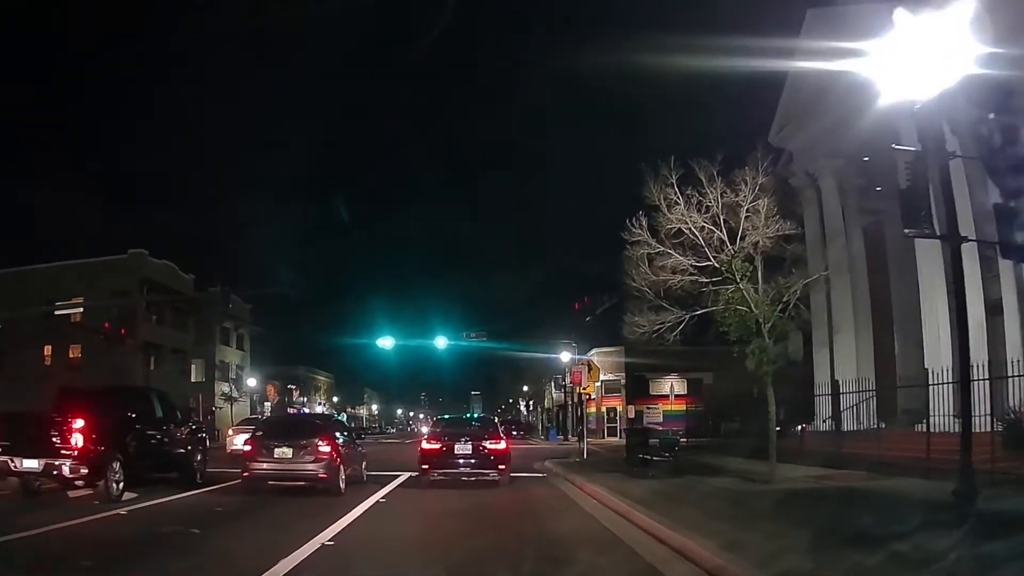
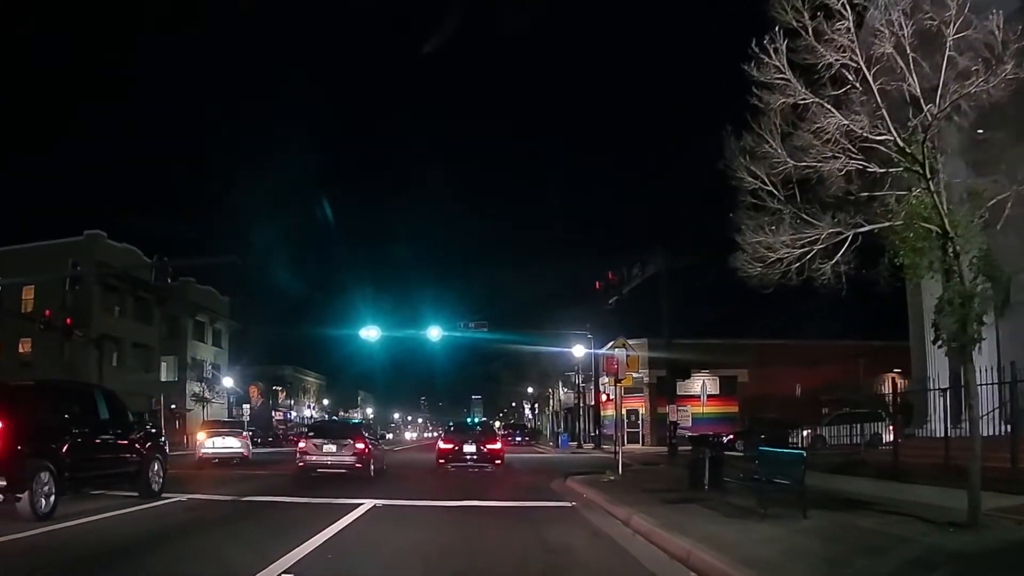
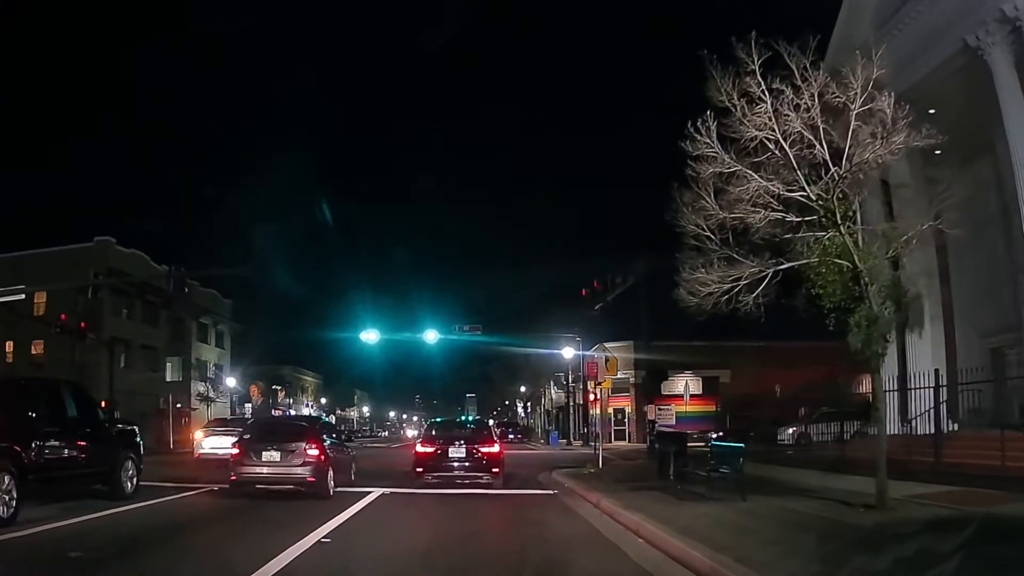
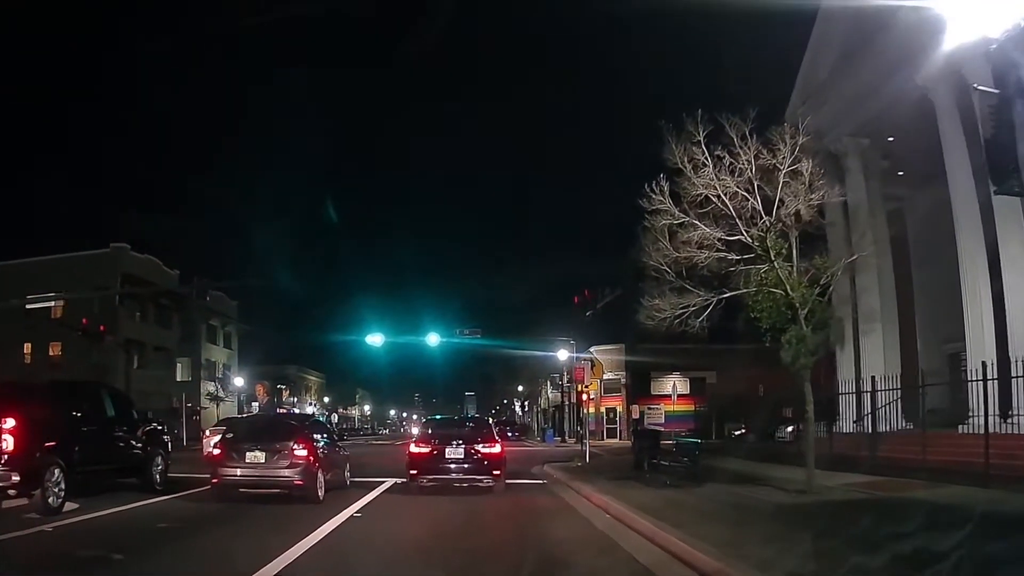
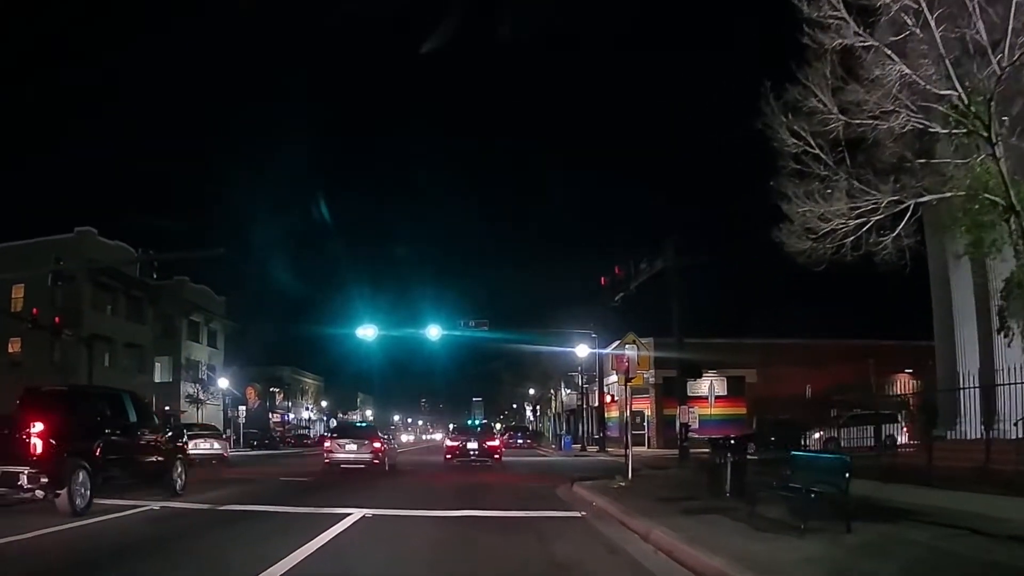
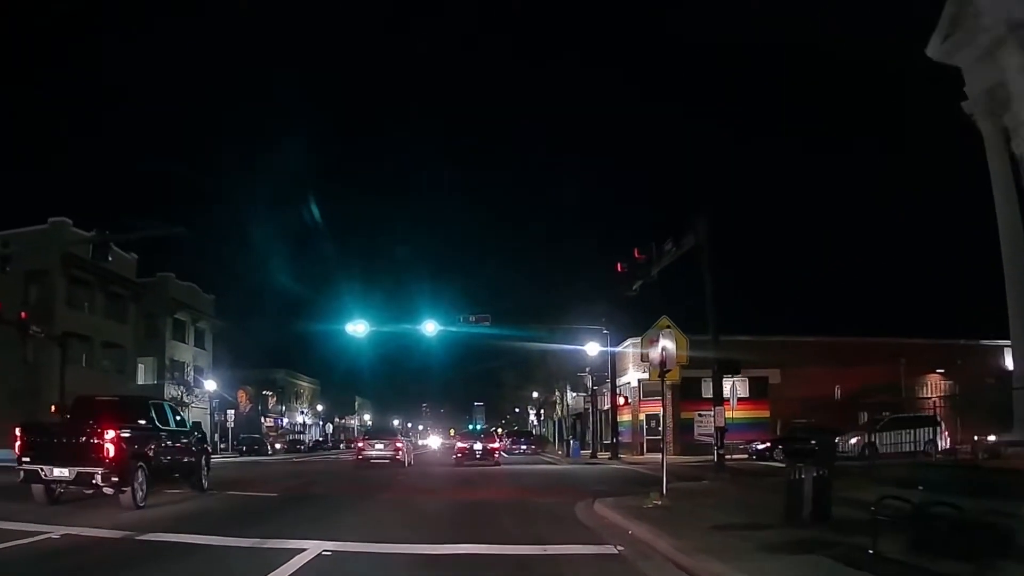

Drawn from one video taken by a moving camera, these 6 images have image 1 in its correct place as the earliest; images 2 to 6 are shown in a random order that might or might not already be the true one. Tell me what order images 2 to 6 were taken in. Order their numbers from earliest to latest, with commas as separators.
4, 3, 2, 5, 6
